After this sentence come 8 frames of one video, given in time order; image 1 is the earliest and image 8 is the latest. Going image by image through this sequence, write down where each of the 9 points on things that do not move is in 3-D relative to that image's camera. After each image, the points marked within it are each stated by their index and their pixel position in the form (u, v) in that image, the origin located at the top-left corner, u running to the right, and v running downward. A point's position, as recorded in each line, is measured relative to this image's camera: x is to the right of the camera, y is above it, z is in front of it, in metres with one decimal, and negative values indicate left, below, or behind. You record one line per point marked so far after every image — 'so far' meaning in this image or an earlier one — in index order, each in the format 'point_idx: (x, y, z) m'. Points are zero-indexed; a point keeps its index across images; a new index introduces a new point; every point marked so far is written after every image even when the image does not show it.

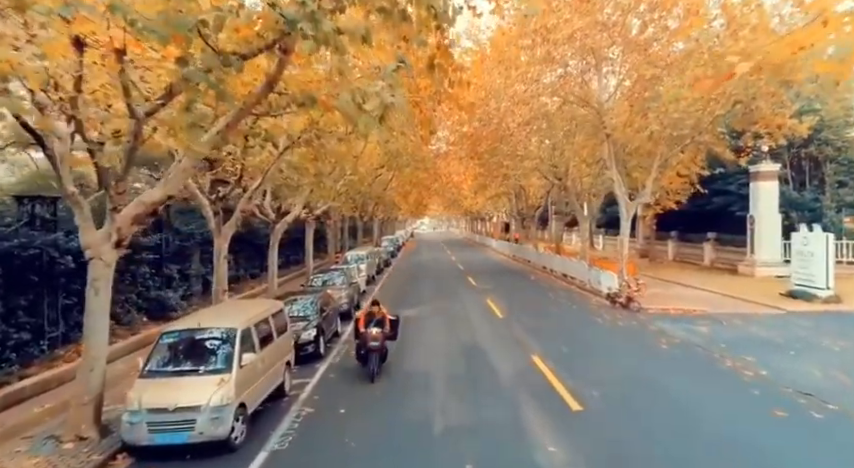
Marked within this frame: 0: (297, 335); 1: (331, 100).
0: (-3.3, -2.6, +11.5) m
1: (-1.8, +2.5, +8.4) m
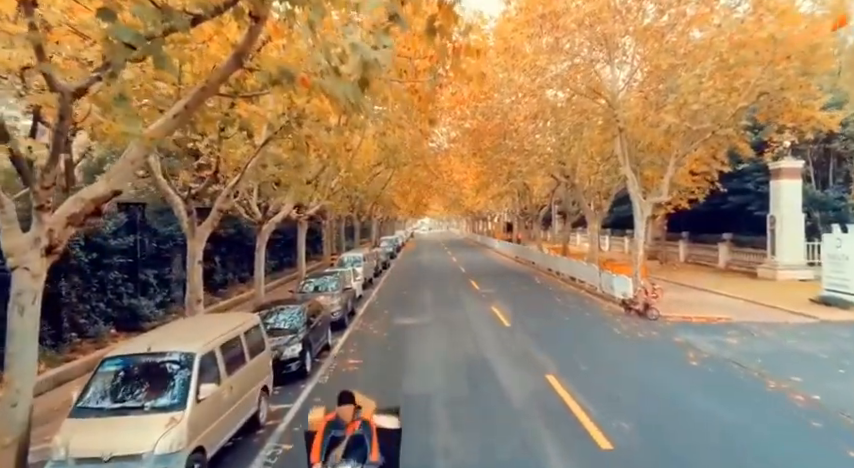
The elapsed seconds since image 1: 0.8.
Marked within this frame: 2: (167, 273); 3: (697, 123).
0: (-3.3, -2.6, +10.2) m
1: (-1.8, +2.4, +7.0) m
2: (-9.1, -1.4, +15.8) m
3: (+10.9, +4.5, +18.2) m
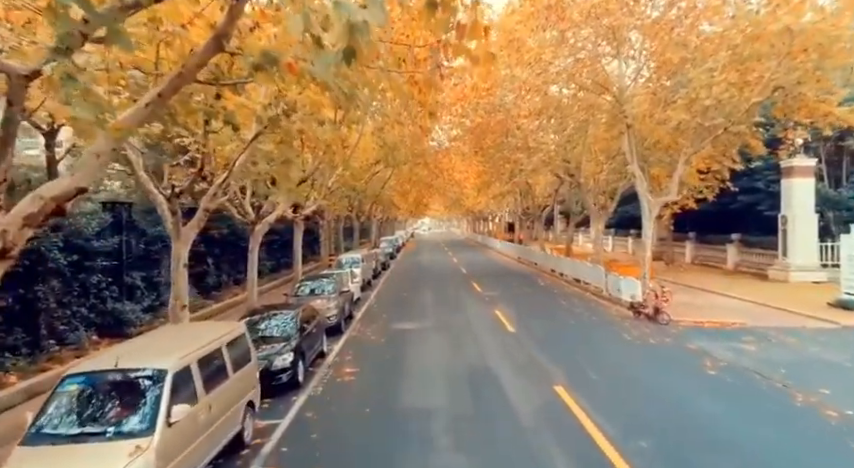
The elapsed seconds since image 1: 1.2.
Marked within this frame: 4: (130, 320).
0: (-3.3, -2.7, +9.5) m
1: (-1.8, +2.4, +6.3) m
2: (-9.1, -1.4, +15.2) m
3: (+10.9, +4.5, +17.5) m
4: (-8.5, -2.5, +12.9) m
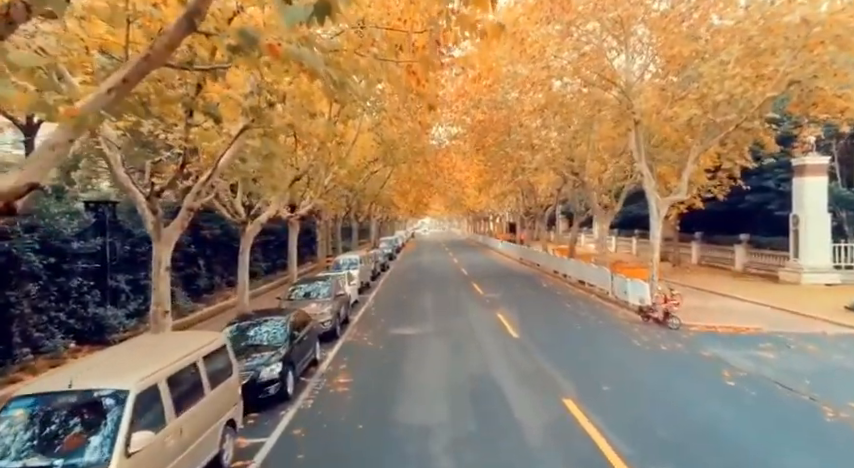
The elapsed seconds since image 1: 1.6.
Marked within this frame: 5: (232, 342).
0: (-3.3, -2.7, +8.8) m
1: (-1.8, +2.4, +5.6) m
2: (-9.1, -1.4, +14.5) m
3: (+10.9, +4.4, +16.8) m
4: (-8.6, -2.5, +12.2) m
5: (-4.5, -2.5, +10.5) m
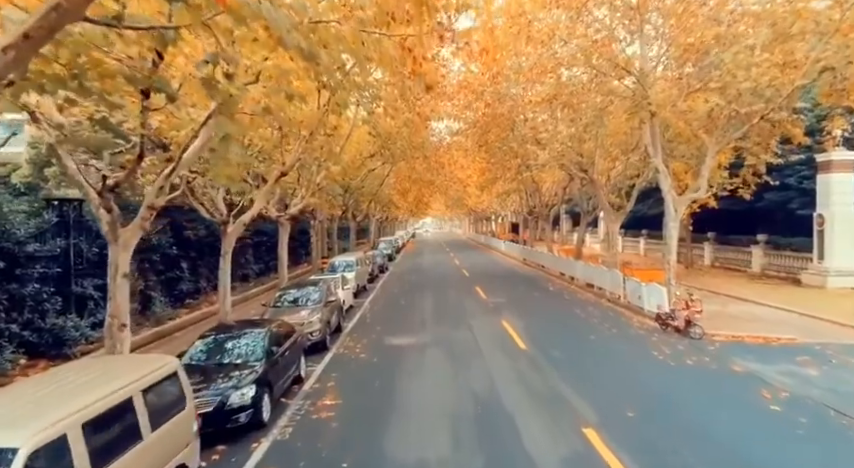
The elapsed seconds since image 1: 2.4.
0: (-3.4, -2.7, +7.5) m
1: (-1.8, +2.3, +4.3) m
2: (-9.2, -1.4, +13.2) m
3: (+10.9, +4.4, +15.5) m
4: (-8.6, -2.5, +11.0) m
5: (-4.5, -2.5, +9.2) m
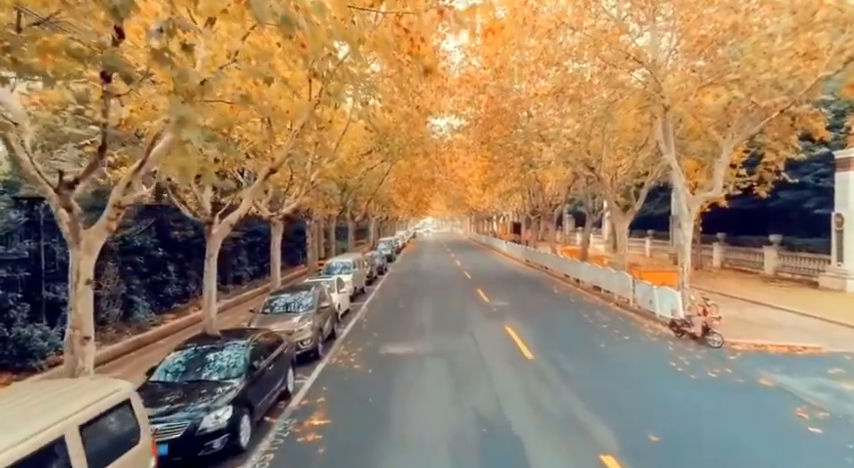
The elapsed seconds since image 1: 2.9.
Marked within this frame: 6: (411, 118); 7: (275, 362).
0: (-3.4, -2.8, +6.6) m
1: (-1.9, +2.3, +3.5) m
2: (-9.2, -1.5, +12.3) m
3: (+10.9, +4.4, +14.6) m
4: (-8.6, -2.6, +10.1) m
5: (-4.6, -2.5, +8.4) m
6: (-0.6, +4.4, +16.9) m
7: (-3.1, -2.6, +9.3) m
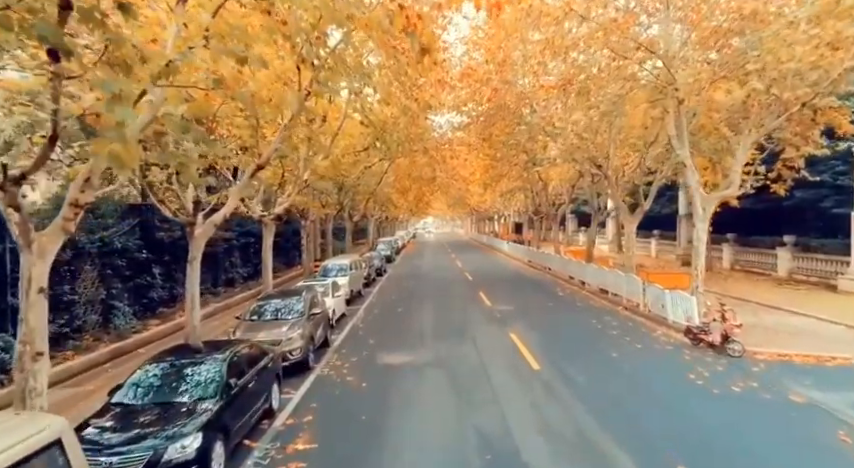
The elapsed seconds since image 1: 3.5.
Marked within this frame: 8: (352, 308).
0: (-3.5, -2.8, +5.8) m
1: (-1.9, +2.3, +2.6) m
2: (-9.2, -1.5, +11.5) m
3: (+10.9, +4.4, +13.7) m
4: (-8.6, -2.6, +9.2) m
5: (-4.6, -2.6, +7.5) m
6: (-0.6, +4.3, +16.1) m
7: (-3.2, -2.6, +8.4) m
8: (-3.2, -3.2, +19.5) m
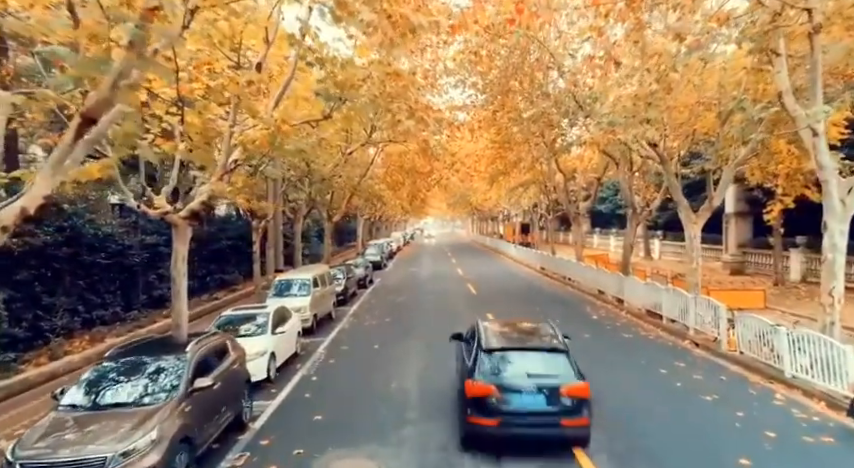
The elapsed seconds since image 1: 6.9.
0: (-3.8, -2.9, +0.4) m
1: (-2.3, +2.2, -2.8) m
2: (-9.5, -1.6, +6.1) m
3: (+10.5, +4.2, +8.3) m
4: (-9.0, -2.7, +3.9) m
5: (-4.9, -2.7, +2.1) m
6: (-1.0, +4.2, +10.7) m
7: (-3.5, -2.8, +3.0) m
8: (-3.5, -3.4, +14.1) m
